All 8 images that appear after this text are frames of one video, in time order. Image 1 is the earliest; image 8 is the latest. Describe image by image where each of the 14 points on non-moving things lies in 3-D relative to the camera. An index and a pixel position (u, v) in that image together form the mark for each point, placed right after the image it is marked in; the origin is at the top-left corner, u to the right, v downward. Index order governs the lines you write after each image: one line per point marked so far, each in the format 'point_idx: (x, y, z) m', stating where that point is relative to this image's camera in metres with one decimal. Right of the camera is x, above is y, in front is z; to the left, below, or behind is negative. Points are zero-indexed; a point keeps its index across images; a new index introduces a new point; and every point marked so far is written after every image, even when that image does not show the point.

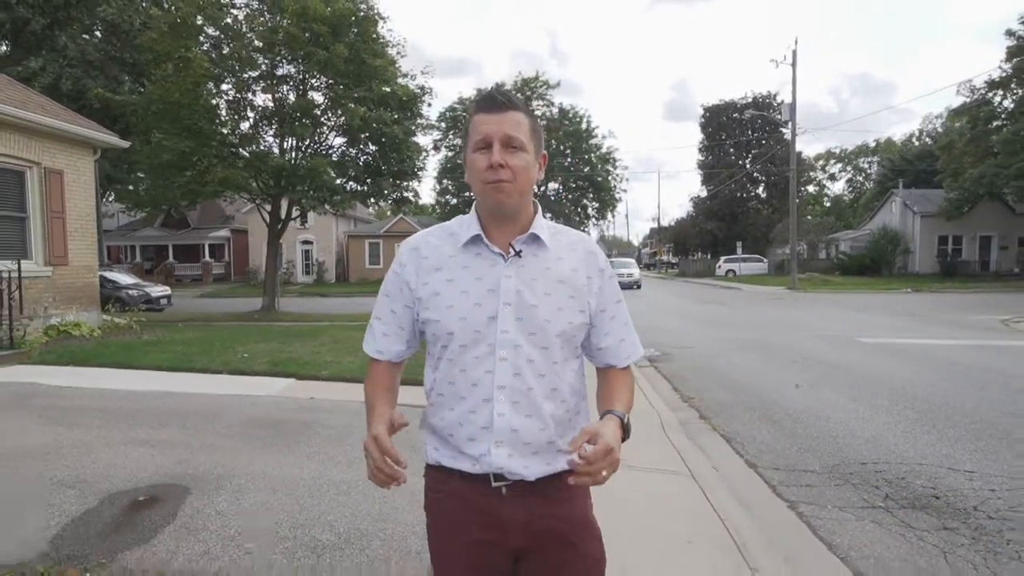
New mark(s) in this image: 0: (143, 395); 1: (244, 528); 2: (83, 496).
0: (-3.6, -1.0, +6.4) m
1: (-1.4, -1.2, +3.4) m
2: (-2.5, -1.2, +3.9) m
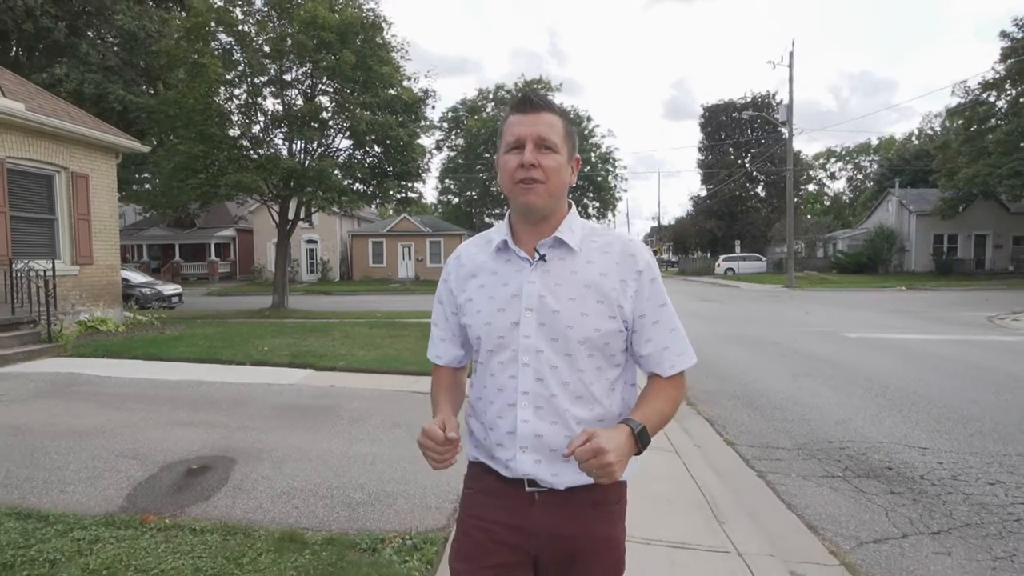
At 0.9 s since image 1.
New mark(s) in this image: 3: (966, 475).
0: (-3.5, -1.0, +7.0) m
1: (-1.3, -1.2, +4.0) m
2: (-2.5, -1.2, +4.4) m
3: (+3.2, -1.3, +4.7) m
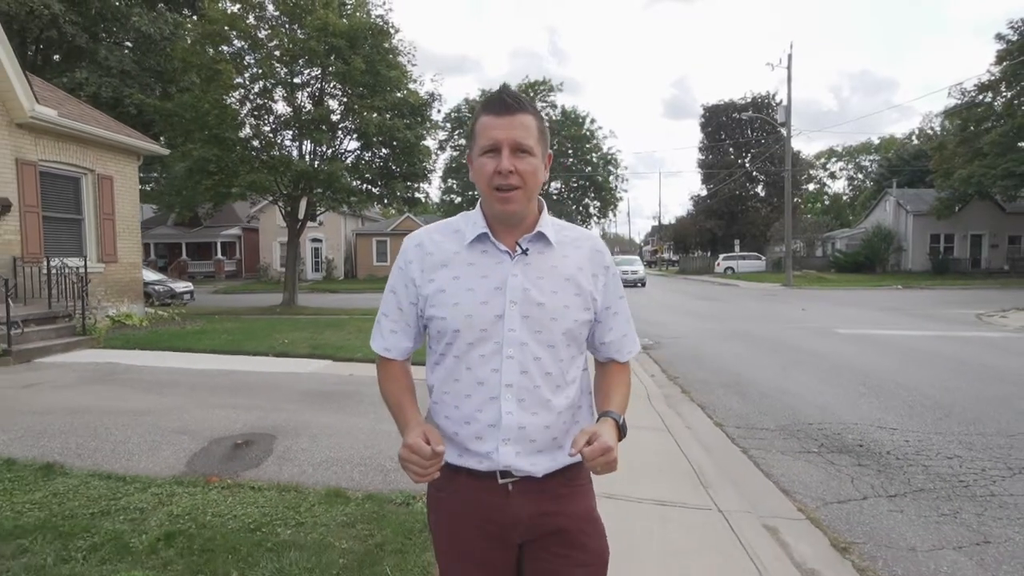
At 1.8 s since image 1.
0: (-3.5, -0.9, +7.6) m
1: (-1.3, -1.2, +4.6) m
2: (-2.4, -1.1, +5.0) m
3: (+3.3, -1.3, +5.3) m
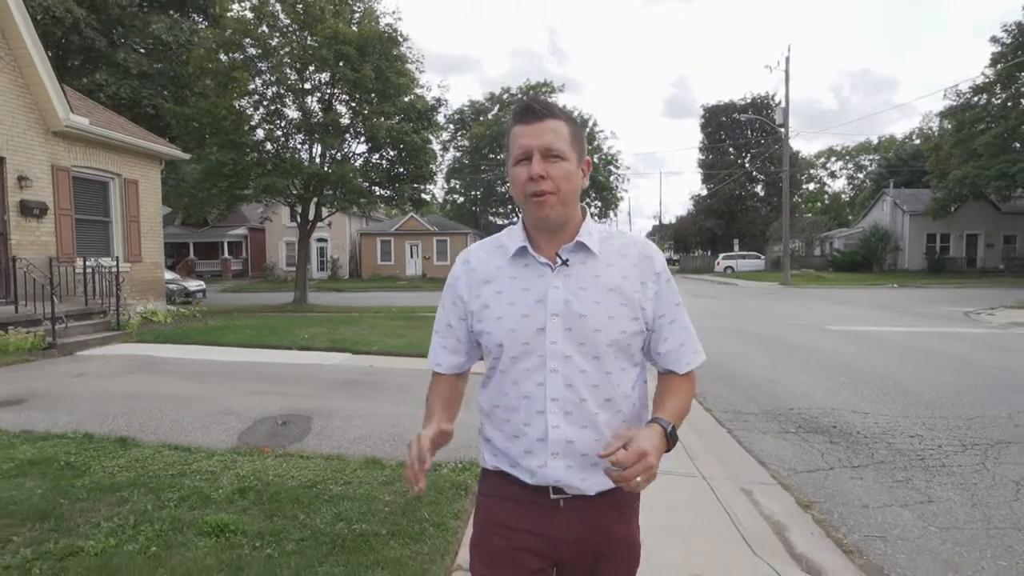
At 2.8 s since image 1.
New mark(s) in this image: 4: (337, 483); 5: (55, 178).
0: (-3.4, -0.9, +8.2) m
1: (-1.2, -1.2, +5.2) m
2: (-2.3, -1.1, +5.6) m
3: (+3.4, -1.2, +5.9) m
4: (-1.0, -1.1, +3.9) m
5: (-7.3, +1.8, +10.6) m
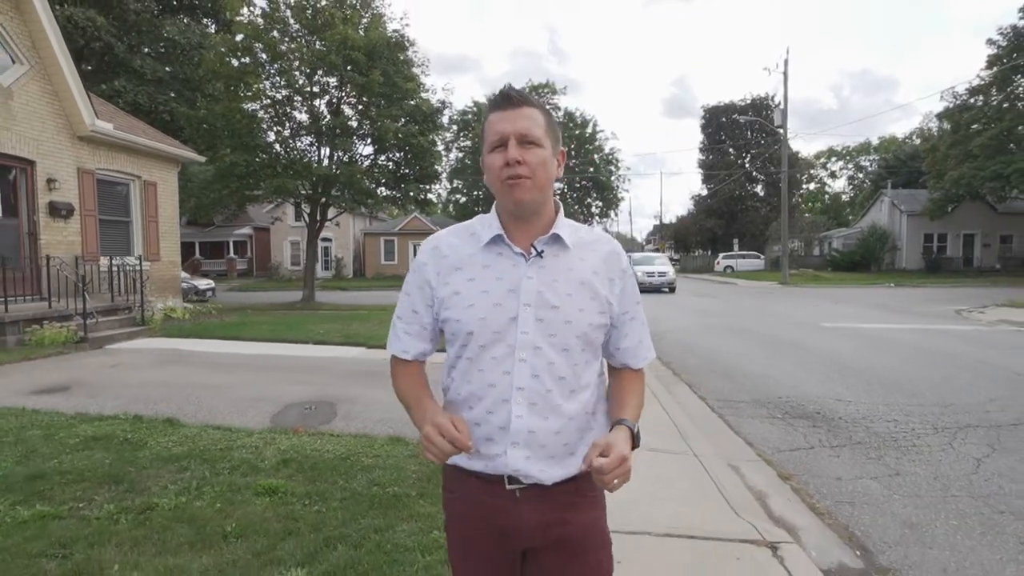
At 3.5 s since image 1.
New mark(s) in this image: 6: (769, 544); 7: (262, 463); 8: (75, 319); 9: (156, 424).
0: (-3.3, -0.9, +8.7) m
1: (-1.1, -1.1, +5.7) m
2: (-2.2, -1.1, +6.1) m
3: (+3.5, -1.2, +6.4) m
4: (-1.0, -1.1, +4.4) m
5: (-7.2, +1.8, +11.1) m
6: (+1.3, -1.3, +3.5) m
7: (-1.6, -1.1, +4.2) m
8: (-6.2, -0.4, +9.4) m
9: (-2.7, -1.0, +5.0) m
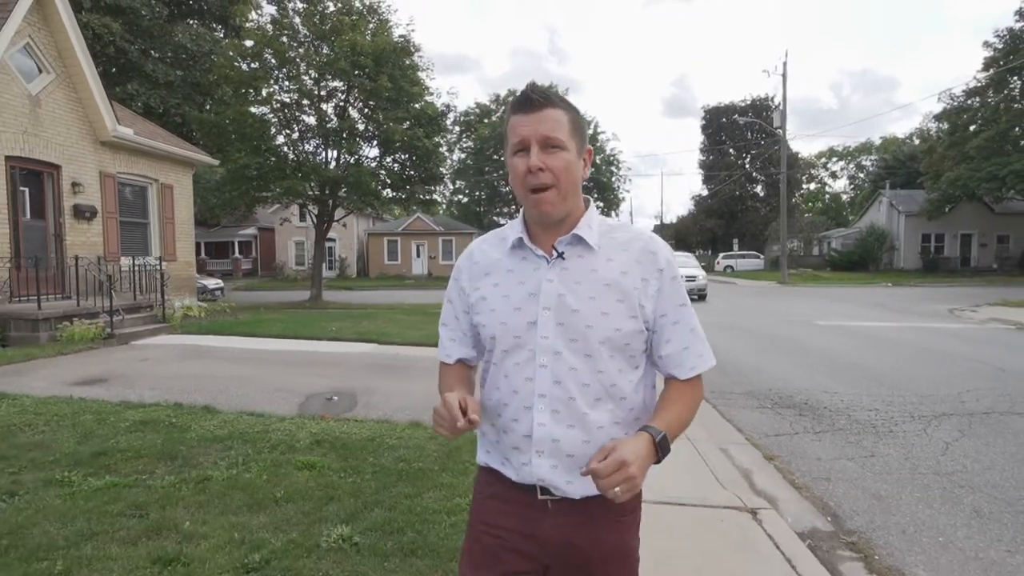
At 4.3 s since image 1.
0: (-3.2, -0.9, +9.2) m
1: (-1.0, -1.1, +6.2) m
2: (-2.1, -1.0, +6.6) m
3: (+3.5, -1.2, +6.8) m
4: (-0.9, -1.1, +4.9) m
5: (-7.1, +1.8, +11.6) m
6: (+1.4, -1.3, +3.9) m
7: (-1.5, -1.1, +4.7) m
8: (-6.1, -0.4, +9.9) m
9: (-2.6, -1.0, +5.5) m
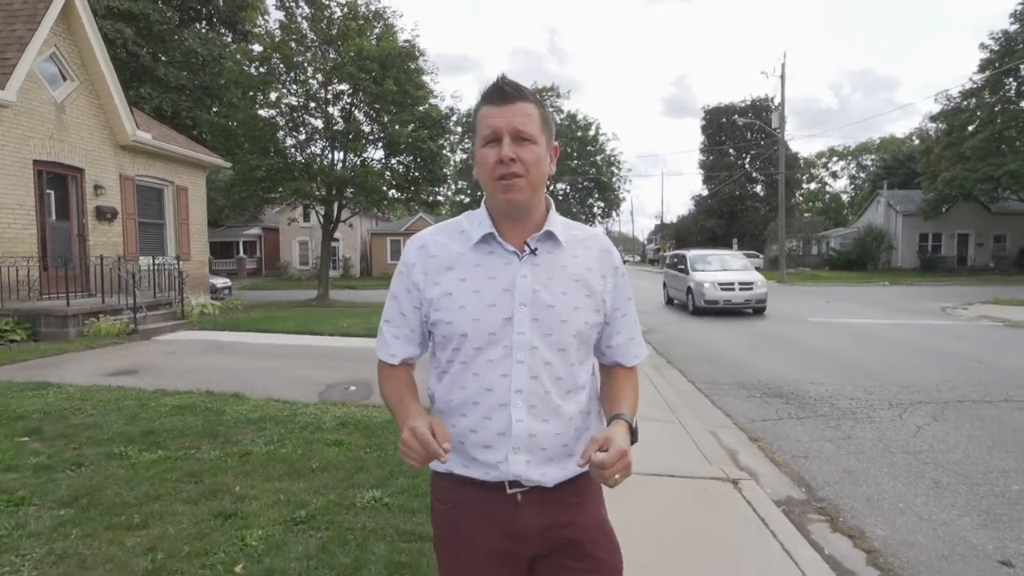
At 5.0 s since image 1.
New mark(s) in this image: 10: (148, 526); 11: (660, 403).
0: (-3.1, -0.8, +9.6) m
1: (-1.0, -1.1, +6.6) m
2: (-2.1, -1.0, +7.1) m
3: (+3.6, -1.2, +7.3) m
4: (-0.8, -1.1, +5.3) m
5: (-7.1, +1.9, +12.0) m
6: (+1.4, -1.3, +4.4) m
7: (-1.4, -1.1, +5.1) m
8: (-6.0, -0.4, +10.4) m
9: (-2.6, -1.0, +6.0) m
10: (-1.7, -1.1, +3.2) m
11: (+1.5, -1.2, +6.7) m
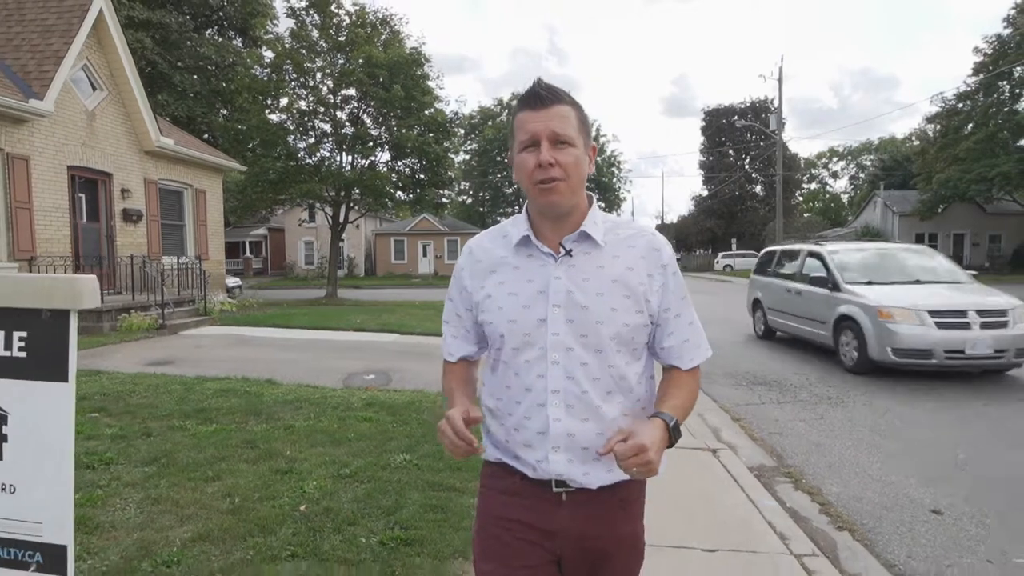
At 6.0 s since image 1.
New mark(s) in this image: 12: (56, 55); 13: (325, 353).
0: (-3.1, -0.8, +10.3) m
1: (-0.9, -1.0, +7.3) m
2: (-2.0, -1.0, +7.7) m
3: (+3.7, -1.1, +7.9) m
4: (-0.8, -1.0, +6.0) m
5: (-7.0, +1.9, +12.7) m
6: (+1.5, -1.2, +5.0) m
7: (-1.4, -1.0, +5.8) m
8: (-6.0, -0.4, +11.0) m
9: (-2.5, -0.9, +6.6) m
10: (-1.7, -1.1, +3.8) m
11: (+1.6, -1.1, +7.4) m
12: (-7.2, +3.6, +10.4) m
13: (-2.6, -0.9, +9.0) m
